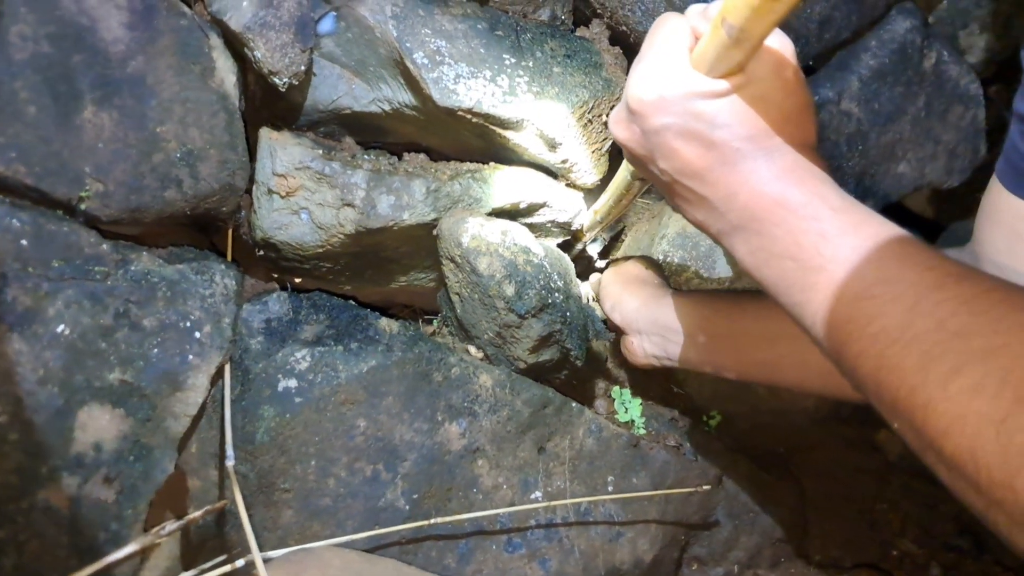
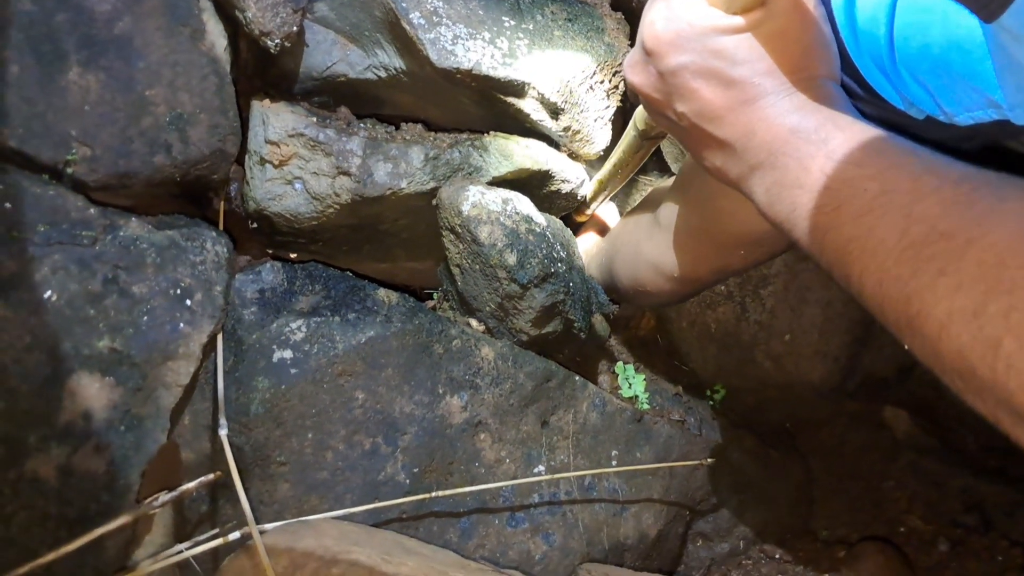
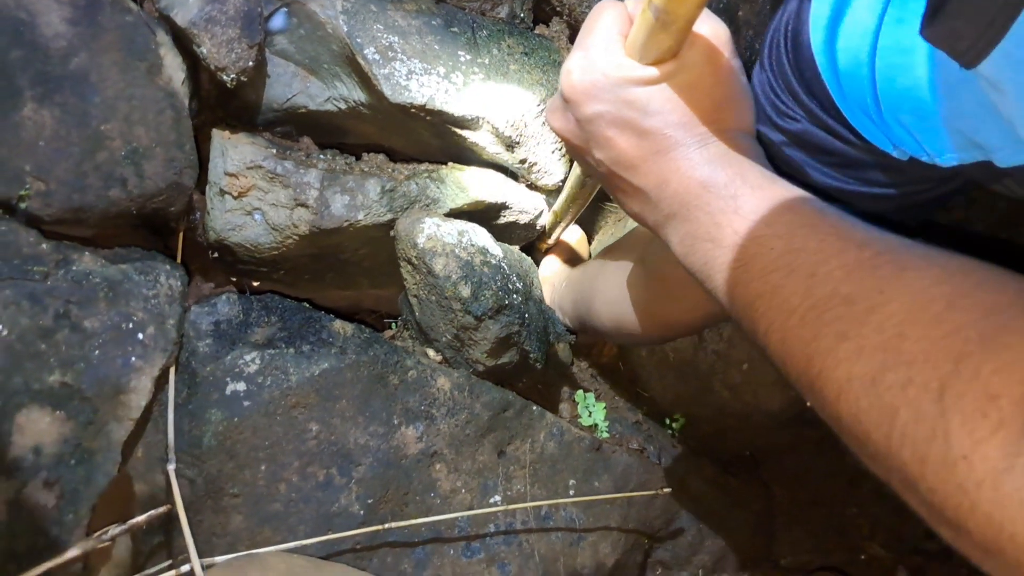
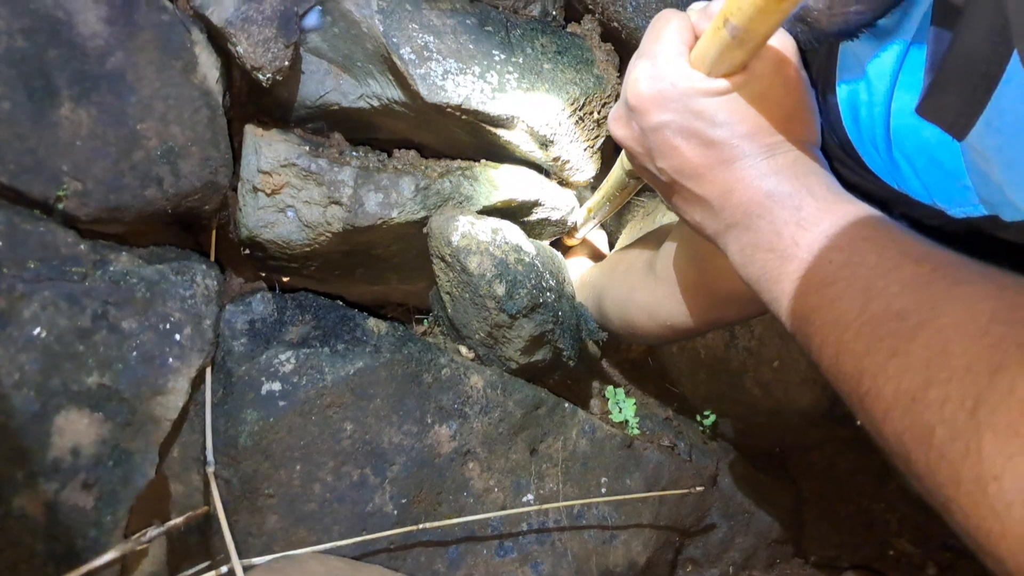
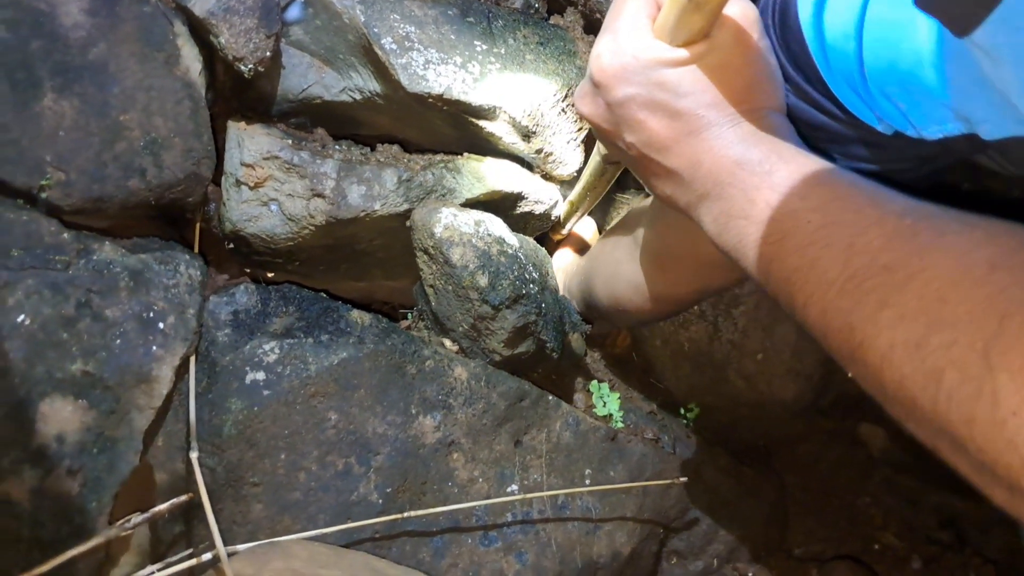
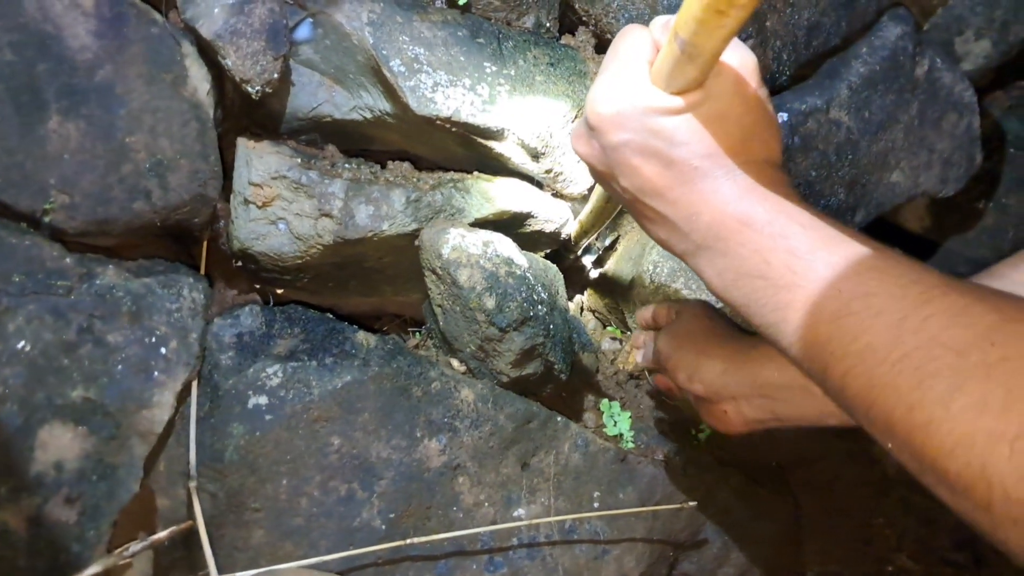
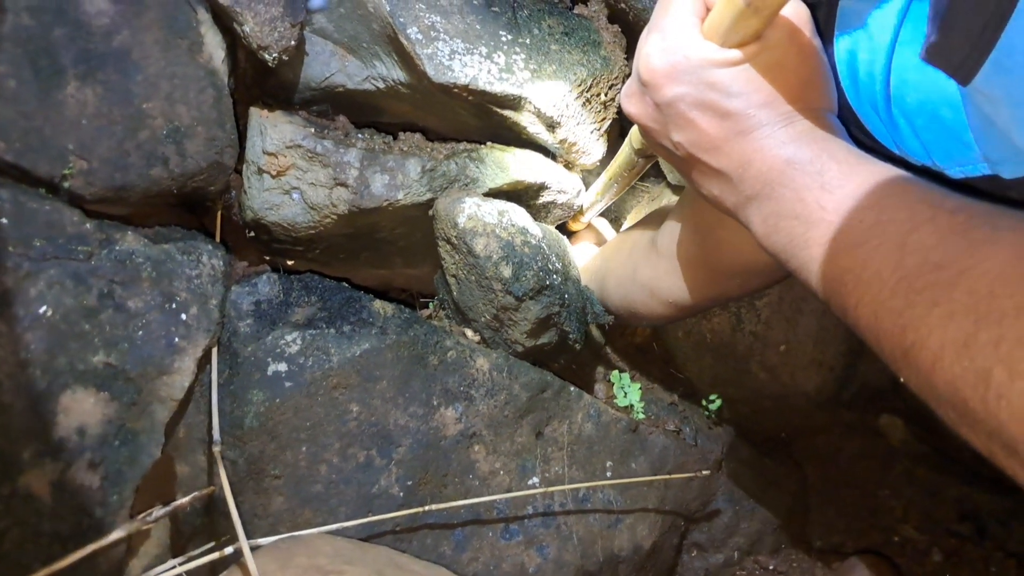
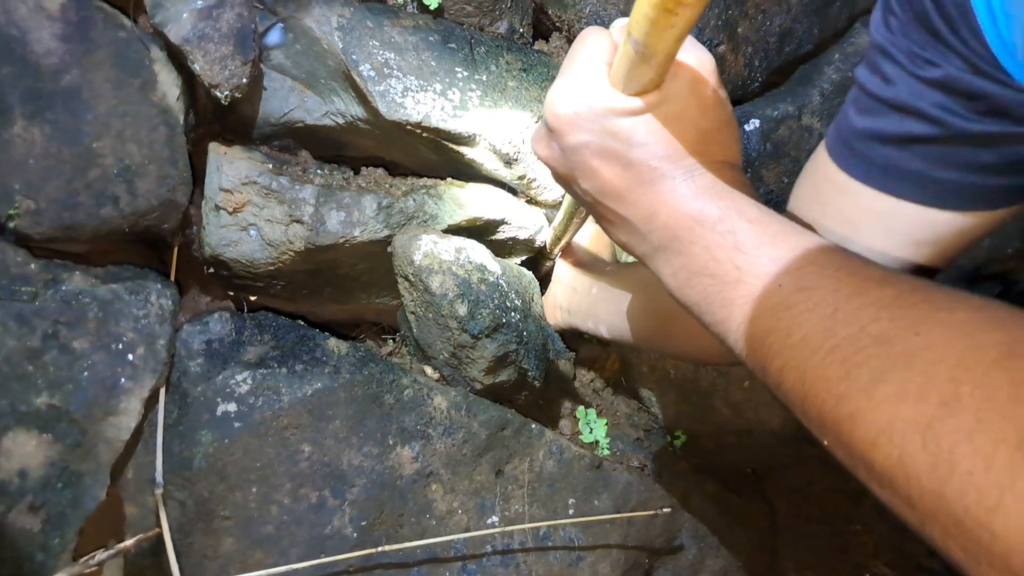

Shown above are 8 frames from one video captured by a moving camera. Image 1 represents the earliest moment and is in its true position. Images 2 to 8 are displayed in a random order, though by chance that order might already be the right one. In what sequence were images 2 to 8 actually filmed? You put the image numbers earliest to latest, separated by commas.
6, 8, 3, 5, 2, 7, 4
